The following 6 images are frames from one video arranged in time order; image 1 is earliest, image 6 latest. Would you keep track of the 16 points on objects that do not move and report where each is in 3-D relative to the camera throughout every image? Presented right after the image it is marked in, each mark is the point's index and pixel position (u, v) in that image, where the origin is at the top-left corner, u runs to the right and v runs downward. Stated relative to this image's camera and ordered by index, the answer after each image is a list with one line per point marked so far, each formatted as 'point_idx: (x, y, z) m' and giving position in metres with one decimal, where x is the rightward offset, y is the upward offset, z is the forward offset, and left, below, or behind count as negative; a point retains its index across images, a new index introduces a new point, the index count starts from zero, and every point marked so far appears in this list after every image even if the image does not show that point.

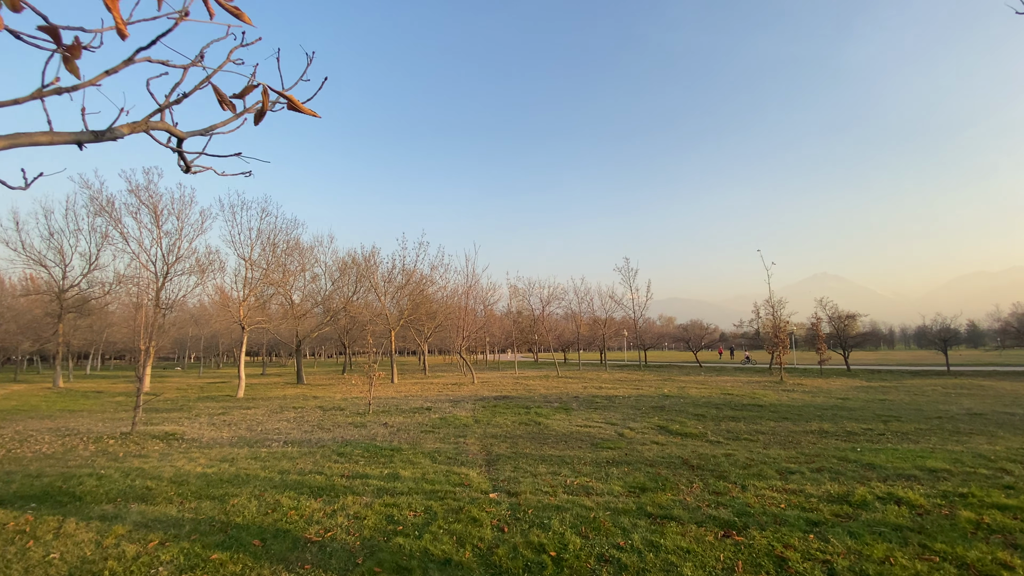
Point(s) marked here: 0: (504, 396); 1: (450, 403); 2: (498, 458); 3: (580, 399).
0: (-0.3, -4.2, +18.4) m
1: (-2.1, -4.0, +16.6) m
2: (-0.2, -3.1, +8.6) m
3: (+2.4, -4.0, +17.2) m
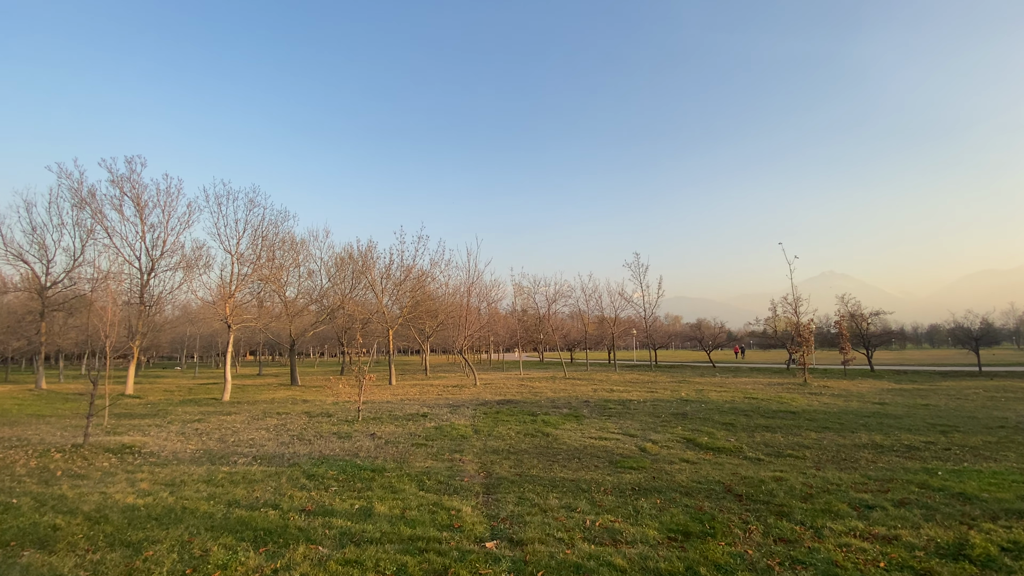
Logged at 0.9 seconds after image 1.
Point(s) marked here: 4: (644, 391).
0: (-0.1, -4.0, +16.9) m
1: (-2.0, -3.8, +15.1) m
2: (-0.2, -2.9, +7.1) m
3: (+2.6, -3.8, +15.7) m
4: (+5.5, -4.3, +19.7) m
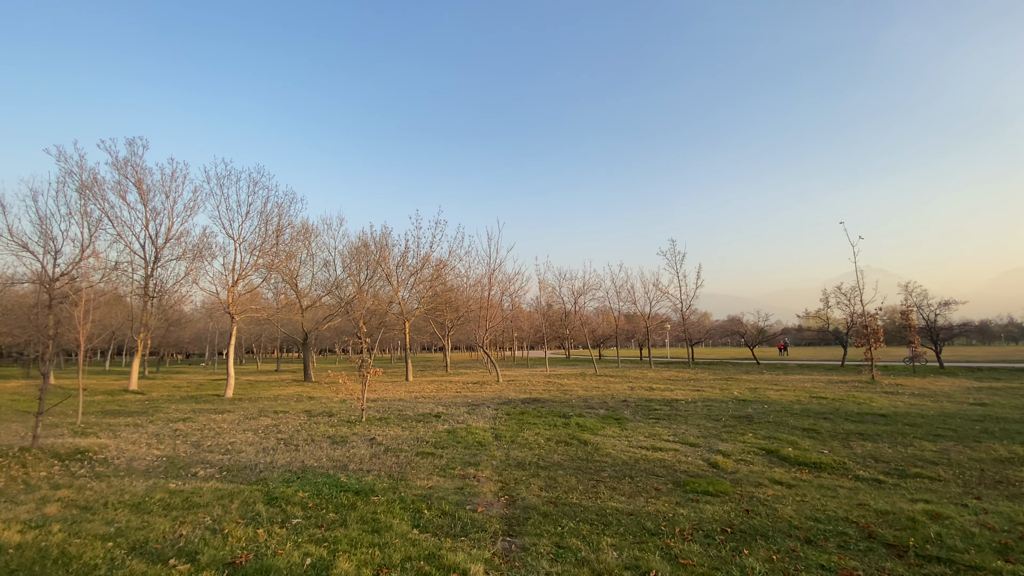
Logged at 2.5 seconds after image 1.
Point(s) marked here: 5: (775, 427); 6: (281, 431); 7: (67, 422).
0: (+0.7, -3.5, +14.9) m
1: (-1.2, -3.3, +13.1) m
2: (+0.2, -2.4, +5.1) m
3: (+3.4, -3.3, +13.5) m
4: (+6.5, -3.7, +17.3) m
5: (+5.6, -2.9, +10.0) m
6: (-5.3, -3.3, +11.0) m
7: (-11.2, -3.4, +12.0) m
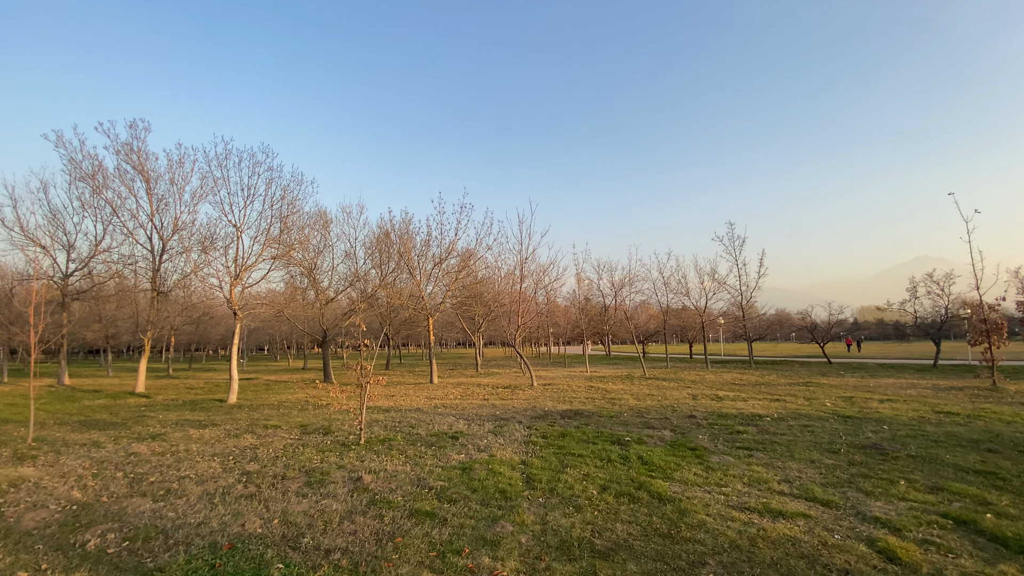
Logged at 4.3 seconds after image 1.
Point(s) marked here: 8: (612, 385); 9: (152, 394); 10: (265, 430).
0: (+1.7, -3.2, +12.1) m
1: (-0.4, -3.1, +10.6) m
2: (+0.4, -2.2, +2.4) m
3: (+4.2, -3.0, +10.6) m
4: (+7.6, -3.3, +14.2) m
5: (+6.1, -2.6, +7.0) m
6: (-4.7, -3.1, +8.7) m
7: (-10.5, -3.2, +10.2) m
8: (+3.7, -3.6, +17.8) m
9: (-14.2, -4.2, +18.8) m
10: (-5.7, -3.3, +10.9) m
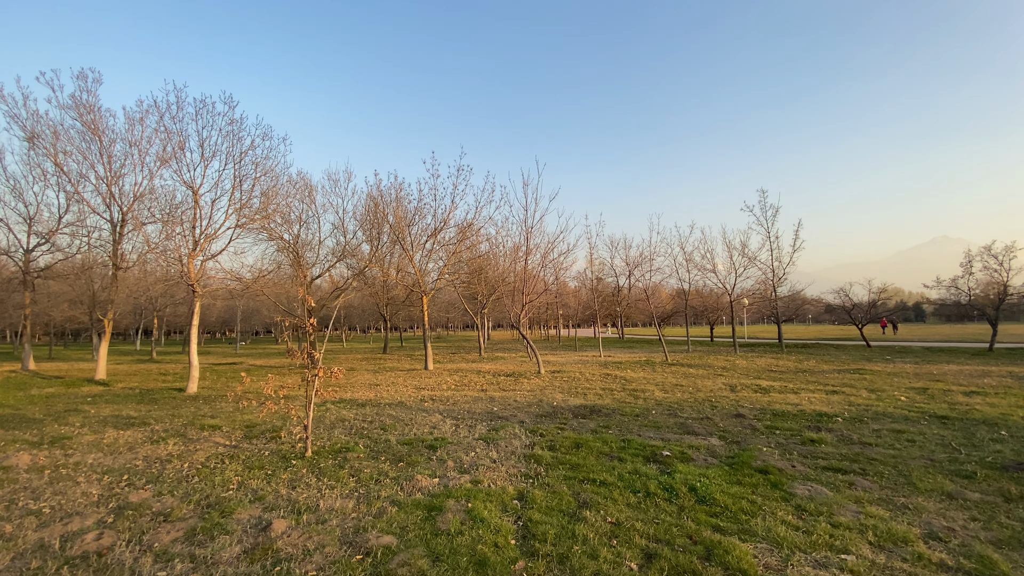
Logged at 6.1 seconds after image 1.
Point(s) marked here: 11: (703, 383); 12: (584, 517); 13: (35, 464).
0: (+1.7, -2.5, +9.8) m
1: (-0.4, -2.4, +8.2) m
2: (+0.2, -1.9, +0.1) m
3: (+4.2, -2.3, +8.2) m
4: (+7.6, -2.5, +11.7) m
5: (+6.0, -2.1, +4.5) m
6: (-4.7, -2.5, +6.5) m
7: (-10.5, -2.6, +8.1) m
8: (+3.9, -2.7, +15.4) m
9: (-14.1, -3.3, +16.8) m
10: (-5.7, -2.6, +8.7) m
11: (+5.3, -2.6, +13.3) m
12: (+0.7, -2.1, +4.4) m
13: (-6.9, -2.6, +7.0) m
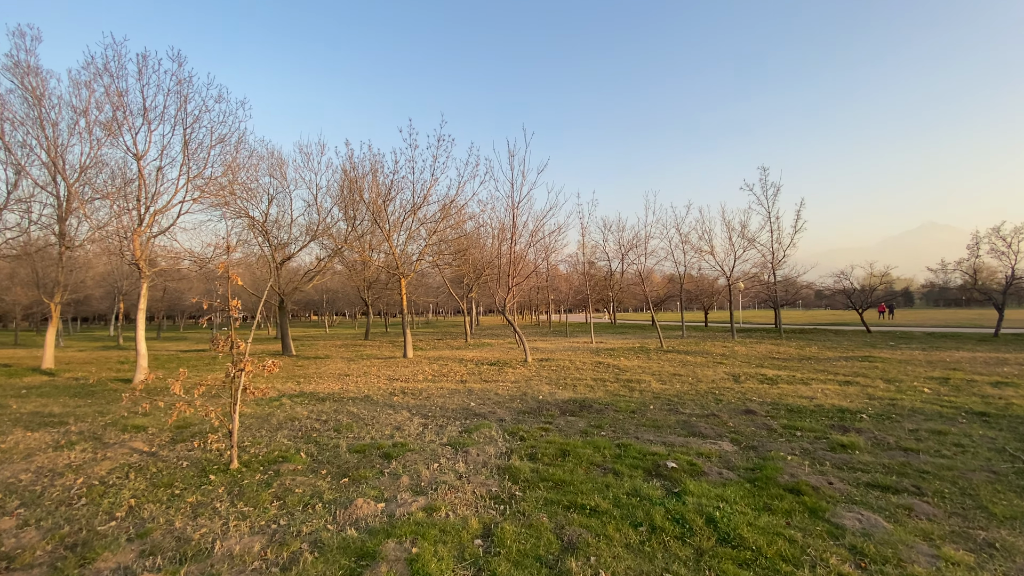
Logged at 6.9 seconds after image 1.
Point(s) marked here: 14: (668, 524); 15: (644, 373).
0: (+1.3, -2.1, +8.6) m
1: (-0.8, -2.1, +7.0) m
2: (0.0, -1.8, -1.2) m
3: (+3.8, -2.0, +7.1) m
4: (+7.2, -2.1, +10.6) m
5: (+5.8, -1.9, +3.4) m
6: (-5.0, -2.2, +5.2) m
7: (-10.8, -2.3, +6.7) m
8: (+3.4, -2.2, +14.3) m
9: (-14.6, -2.7, +15.4) m
10: (-6.0, -2.3, +7.4) m
11: (+4.8, -2.1, +12.2) m
12: (+0.4, -1.9, +3.2) m
13: (-7.2, -2.3, +5.7) m
14: (+1.3, -1.9, +3.9) m
15: (+3.4, -2.2, +12.2) m
